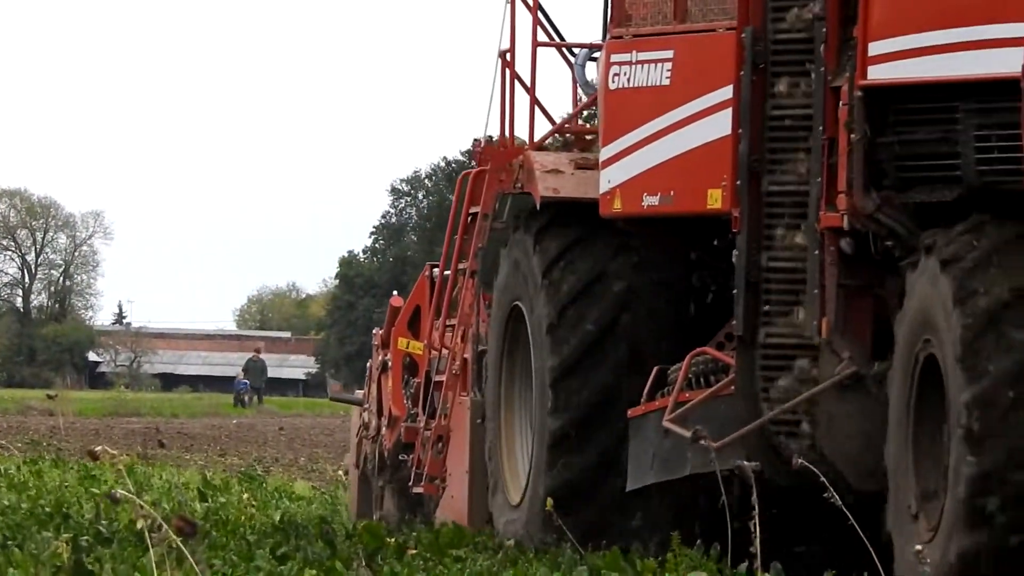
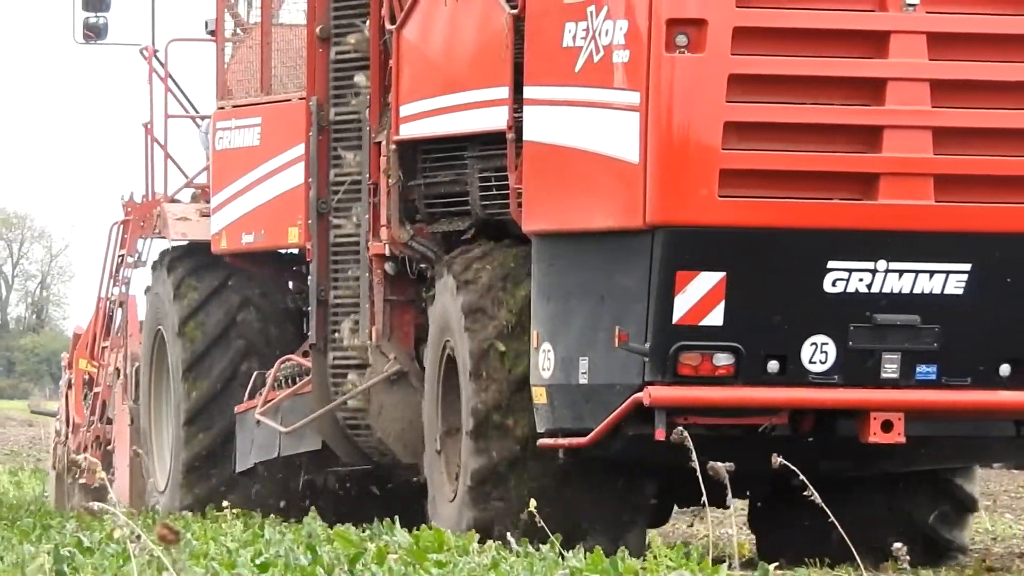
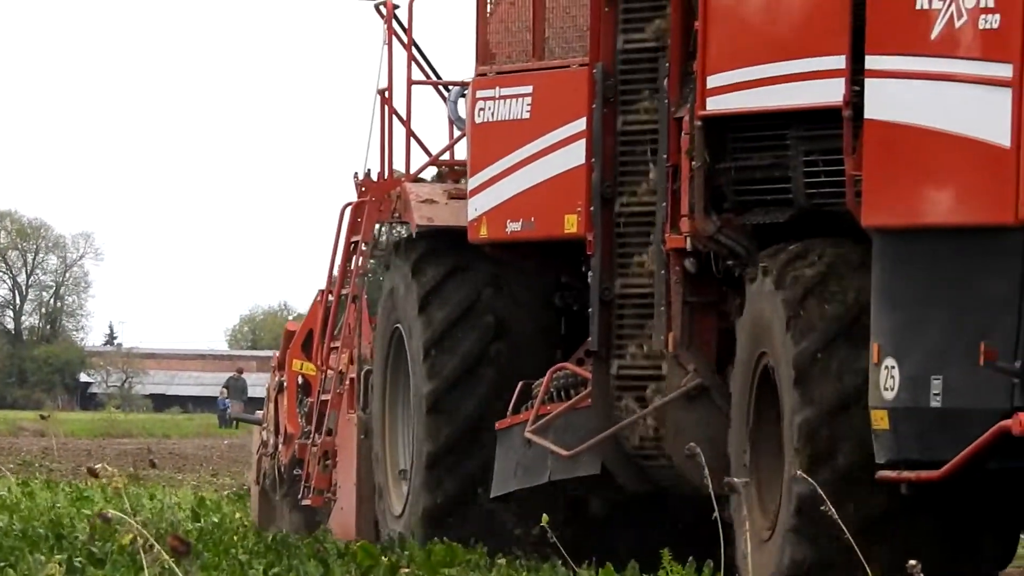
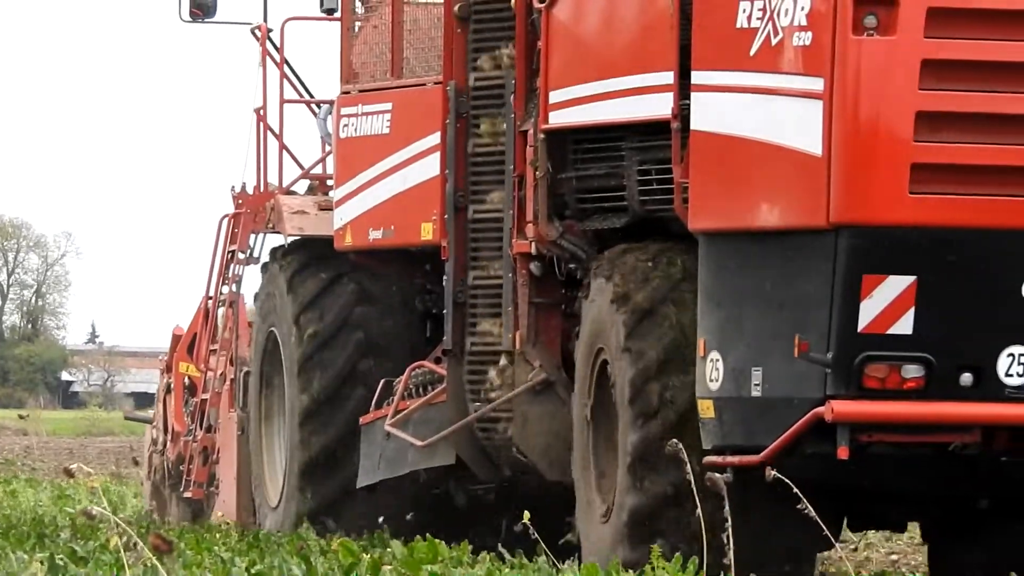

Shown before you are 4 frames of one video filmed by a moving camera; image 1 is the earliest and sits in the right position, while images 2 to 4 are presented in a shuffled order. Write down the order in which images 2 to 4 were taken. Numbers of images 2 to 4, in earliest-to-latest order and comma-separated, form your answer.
3, 4, 2
